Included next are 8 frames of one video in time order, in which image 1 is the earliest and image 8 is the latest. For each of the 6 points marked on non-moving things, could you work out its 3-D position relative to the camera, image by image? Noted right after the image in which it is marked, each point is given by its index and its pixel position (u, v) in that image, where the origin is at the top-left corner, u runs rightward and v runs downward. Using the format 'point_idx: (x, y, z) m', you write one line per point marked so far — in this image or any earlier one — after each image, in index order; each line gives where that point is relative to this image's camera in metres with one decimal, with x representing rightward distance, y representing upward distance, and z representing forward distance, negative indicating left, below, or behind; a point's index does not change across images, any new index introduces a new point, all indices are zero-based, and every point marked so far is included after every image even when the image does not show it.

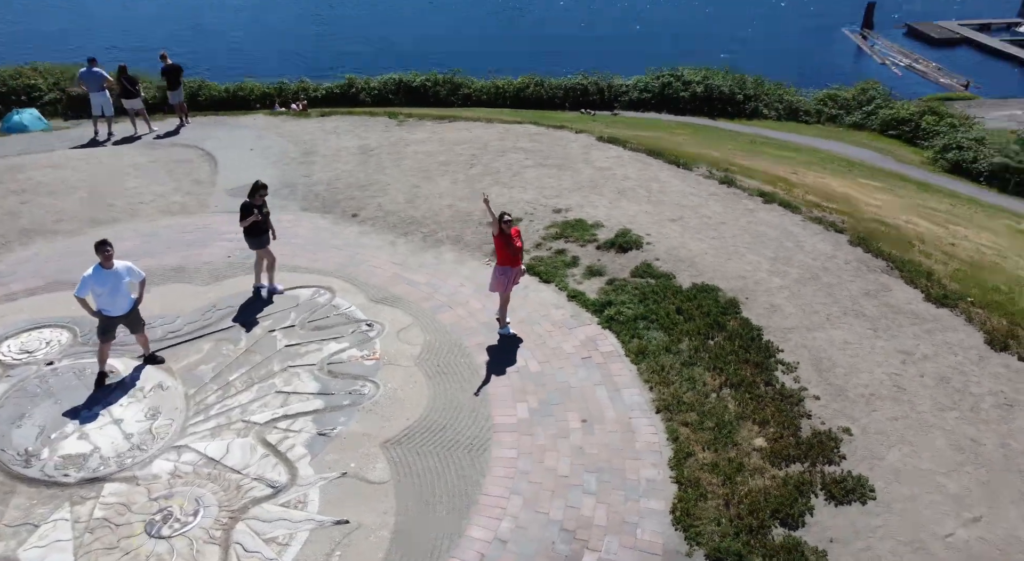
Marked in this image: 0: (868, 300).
0: (+5.6, -0.3, +10.7) m
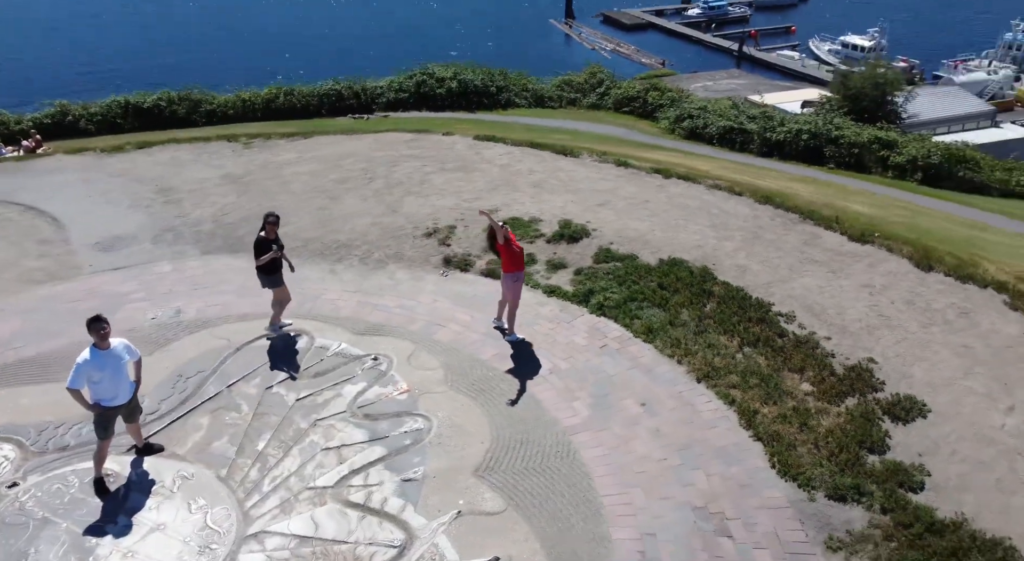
0: (+5.2, +0.6, +12.0) m
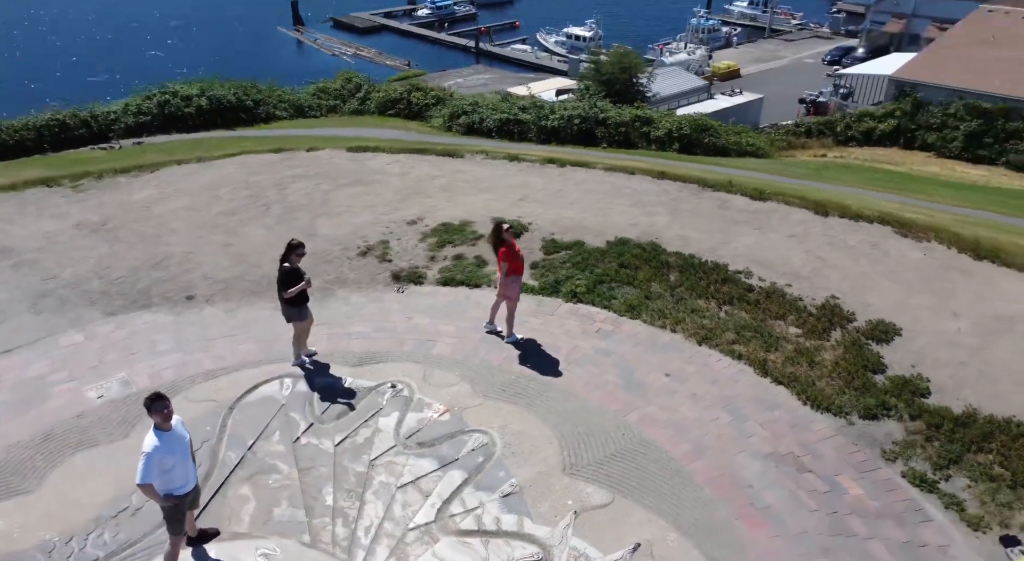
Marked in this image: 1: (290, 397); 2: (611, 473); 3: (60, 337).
0: (+4.1, +1.4, +13.2) m
1: (-2.7, -1.4, +8.2) m
2: (+1.2, -2.1, +7.2) m
3: (-6.8, -0.8, +9.9) m
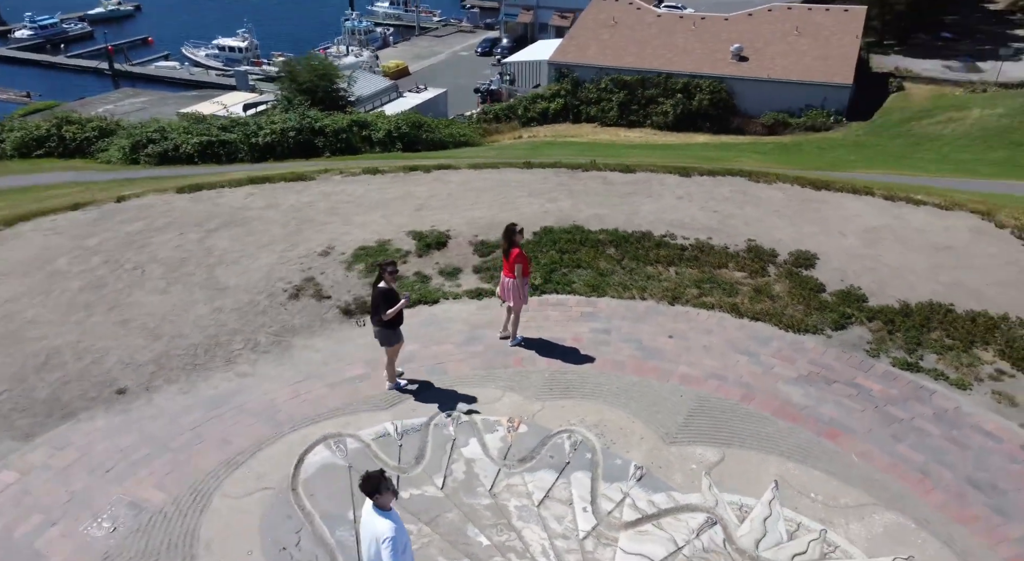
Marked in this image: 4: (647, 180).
0: (+2.1, +2.0, +14.4) m
1: (-1.8, -1.9, +7.3) m
2: (+2.3, -1.8, +7.8) m
3: (-6.2, -2.3, +7.4) m
4: (+2.9, +2.2, +14.9) m
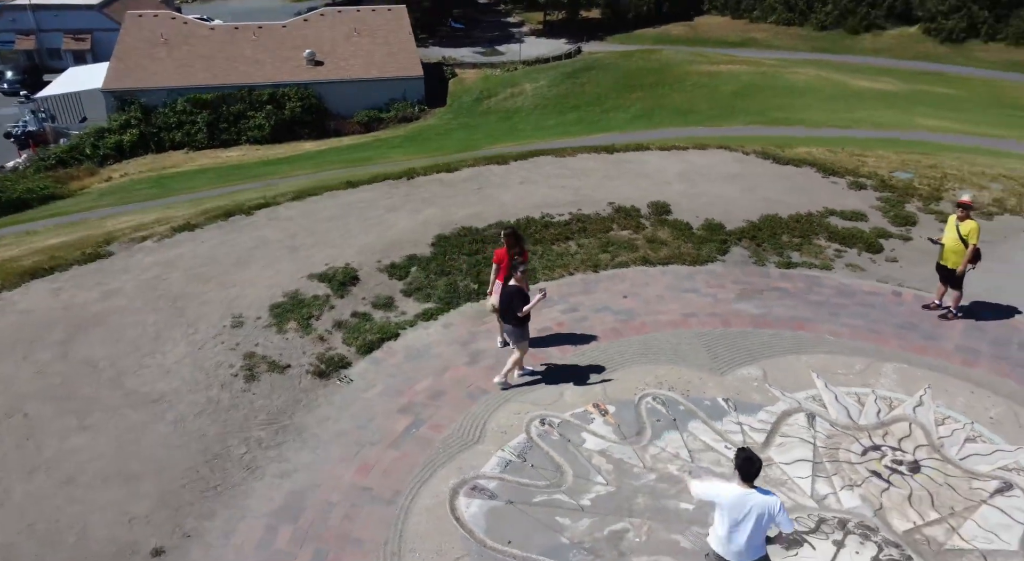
0: (-1.2, +2.0, +14.6) m
1: (-0.1, -2.2, +6.8) m
2: (+3.0, -1.0, +9.1) m
3: (-3.8, -3.7, +4.8) m
4: (-0.8, +2.5, +15.4) m
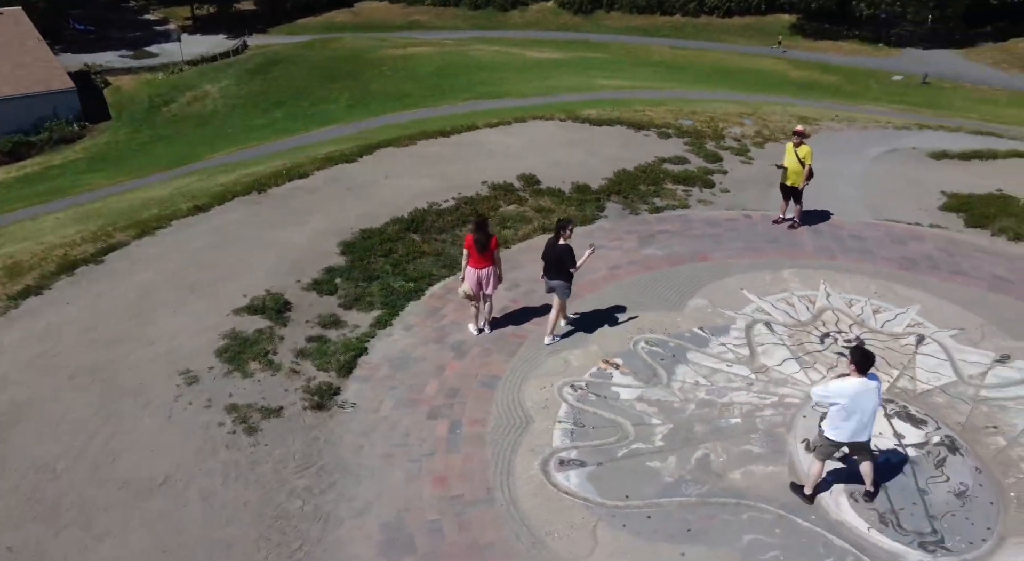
0: (-3.9, +1.8, +13.7) m
1: (+0.8, -1.9, +7.1) m
2: (+2.5, -0.2, +10.3) m
3: (-1.6, -4.1, +4.0) m
4: (-3.9, +2.3, +14.6) m
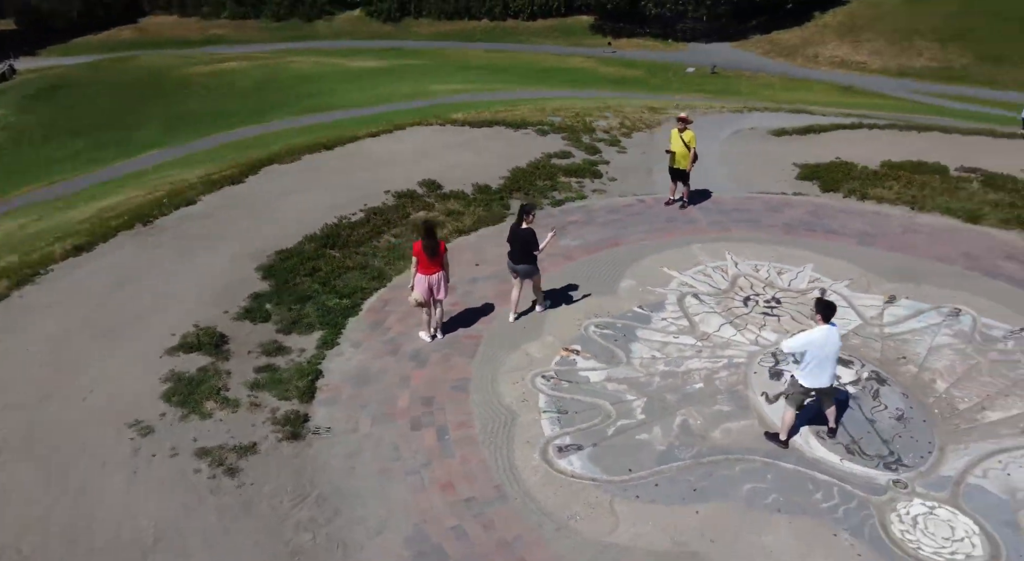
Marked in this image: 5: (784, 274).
0: (-5.7, +1.2, +12.8) m
1: (+0.8, -1.8, +7.4) m
2: (+1.6, 0.0, +10.9) m
3: (-0.6, -4.2, +3.9) m
4: (-5.9, +1.7, +13.7) m
5: (+4.5, +0.1, +11.0) m
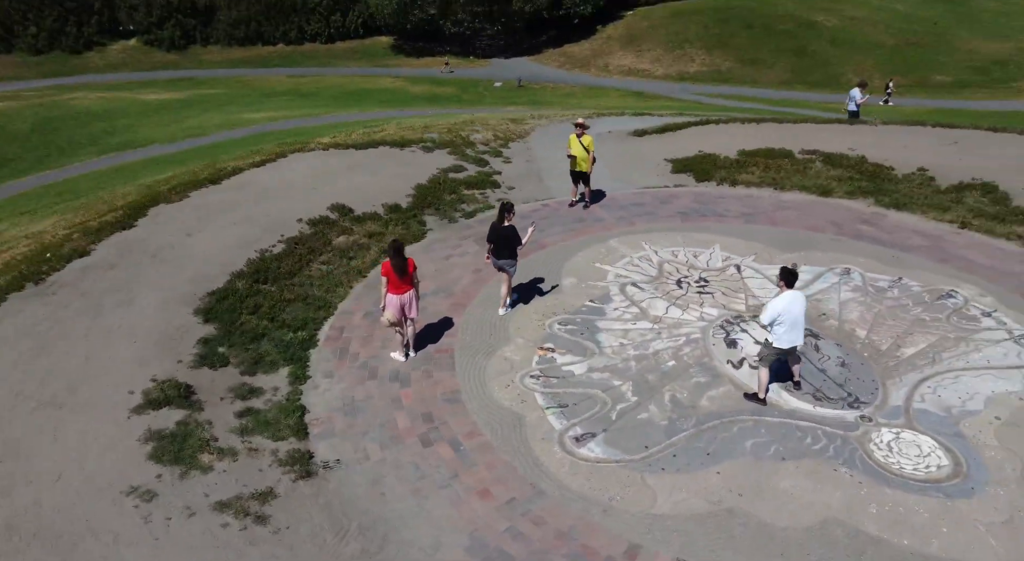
0: (-6.9, +0.3, +11.8) m
1: (+0.9, -1.8, +7.9) m
2: (+0.7, 0.0, +11.6) m
3: (+0.7, -4.2, +4.2) m
4: (-7.4, +0.7, +12.5) m
5: (+3.5, +0.5, +12.3) m
